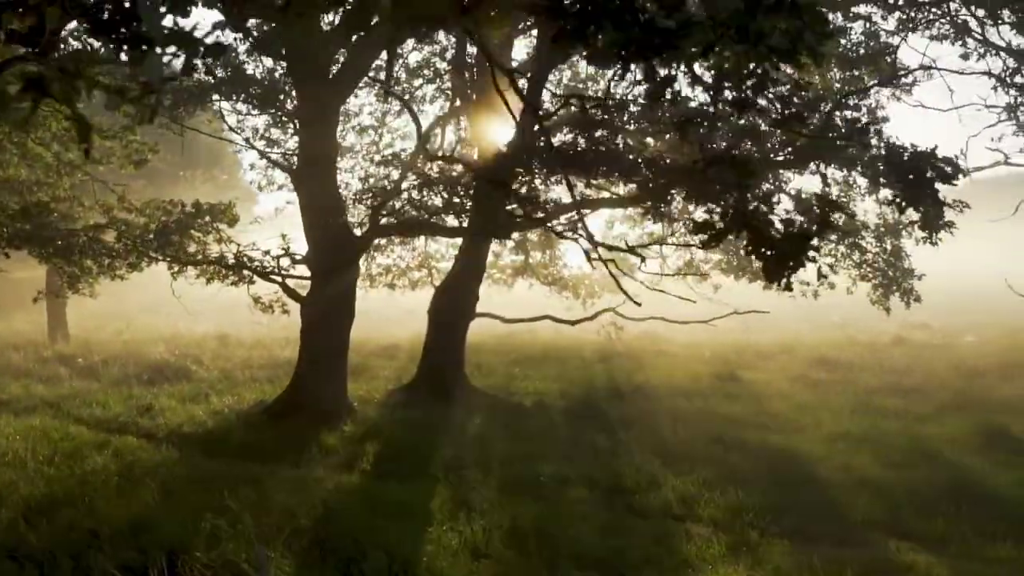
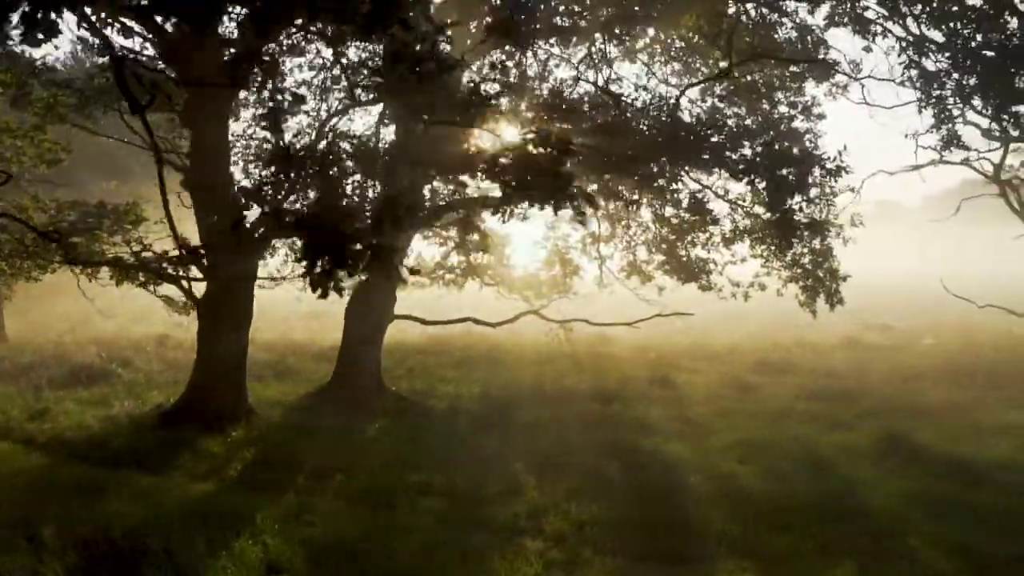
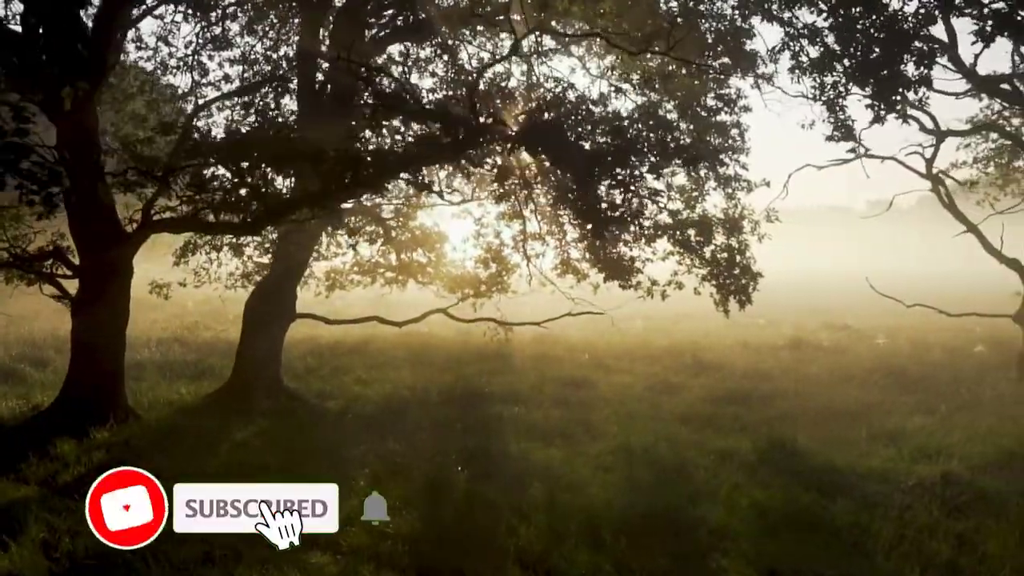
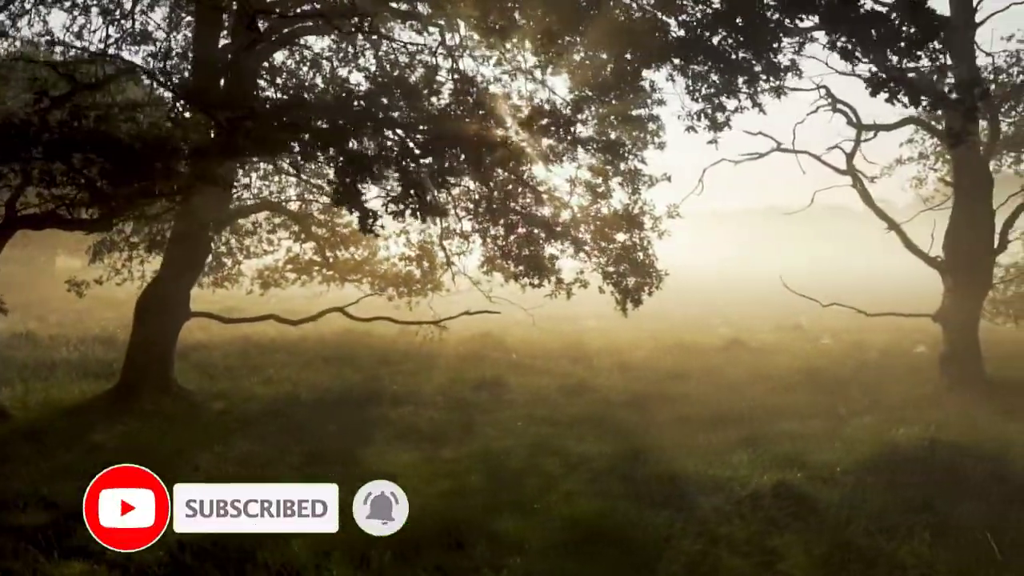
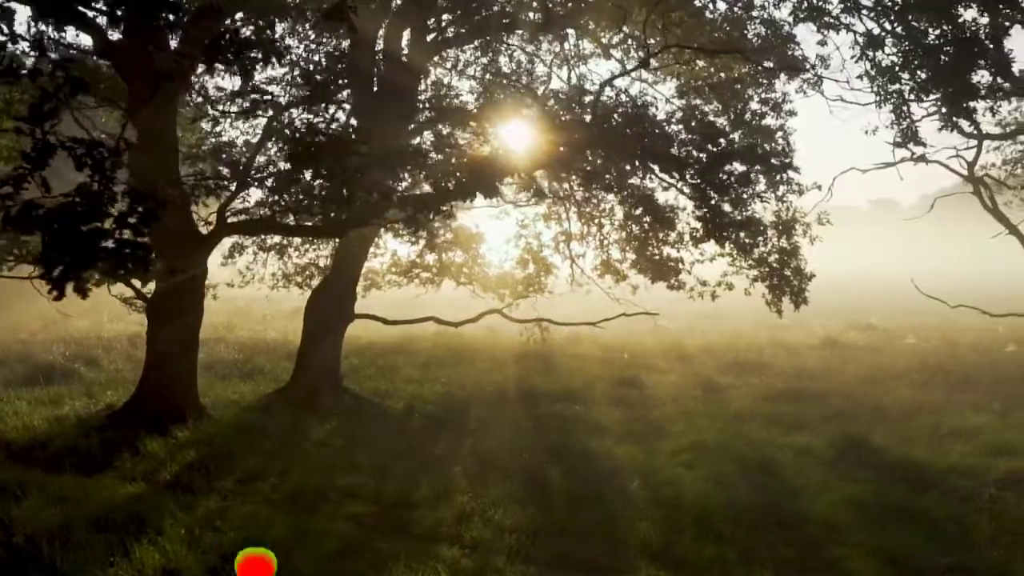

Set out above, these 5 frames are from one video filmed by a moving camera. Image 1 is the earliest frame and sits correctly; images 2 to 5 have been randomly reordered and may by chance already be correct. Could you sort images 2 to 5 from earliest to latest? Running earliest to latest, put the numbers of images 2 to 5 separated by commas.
2, 5, 3, 4
